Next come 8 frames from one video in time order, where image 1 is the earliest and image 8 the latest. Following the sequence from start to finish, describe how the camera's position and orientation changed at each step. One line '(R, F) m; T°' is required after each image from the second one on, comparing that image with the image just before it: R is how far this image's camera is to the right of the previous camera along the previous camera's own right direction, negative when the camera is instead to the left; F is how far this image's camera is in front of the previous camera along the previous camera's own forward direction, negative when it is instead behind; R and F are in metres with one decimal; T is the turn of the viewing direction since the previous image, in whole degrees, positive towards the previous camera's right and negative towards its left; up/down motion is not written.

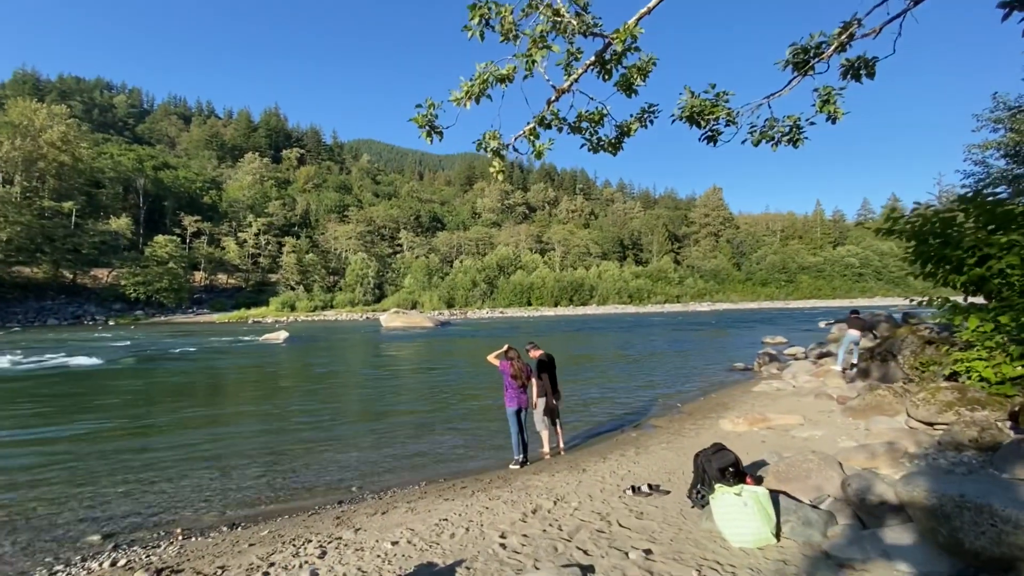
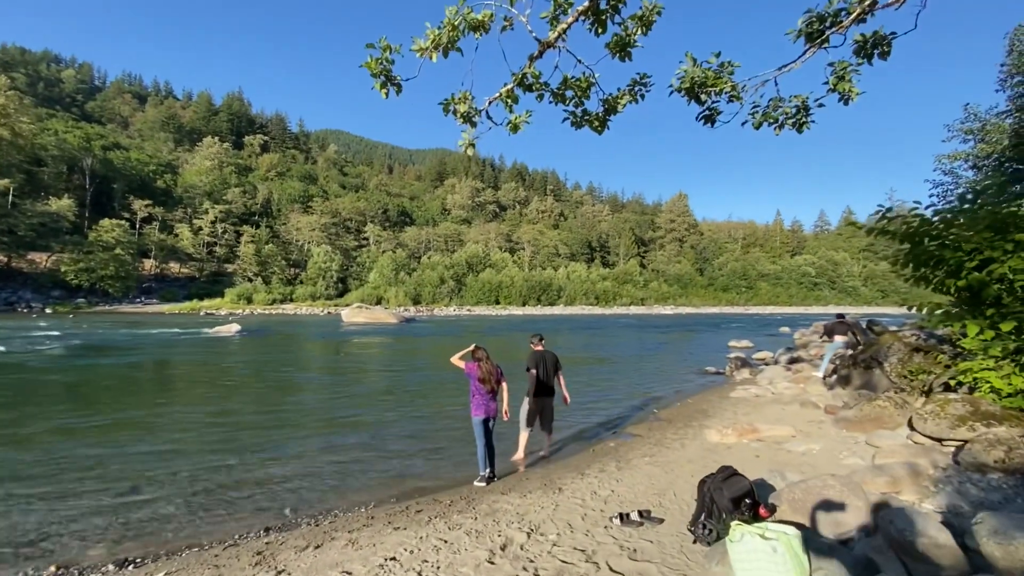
(0.0, +1.0) m; +4°
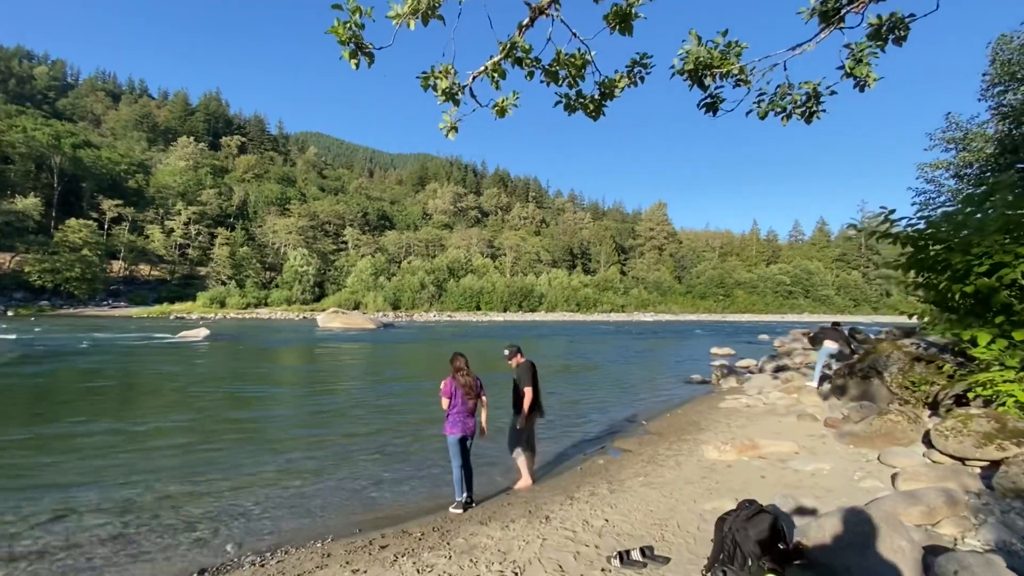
(0.0, +0.7) m; +2°
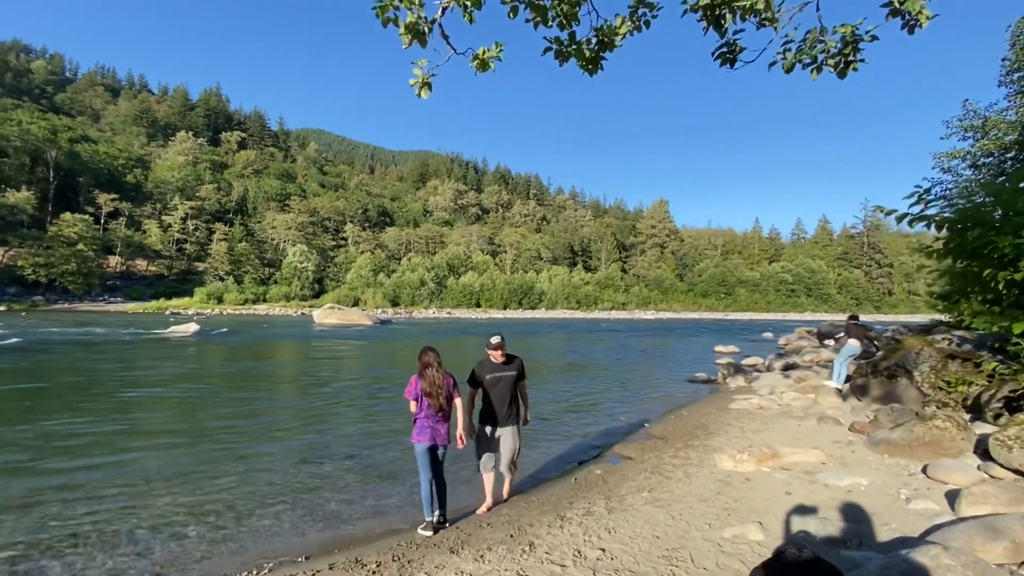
(+0.2, +0.9) m; 0°
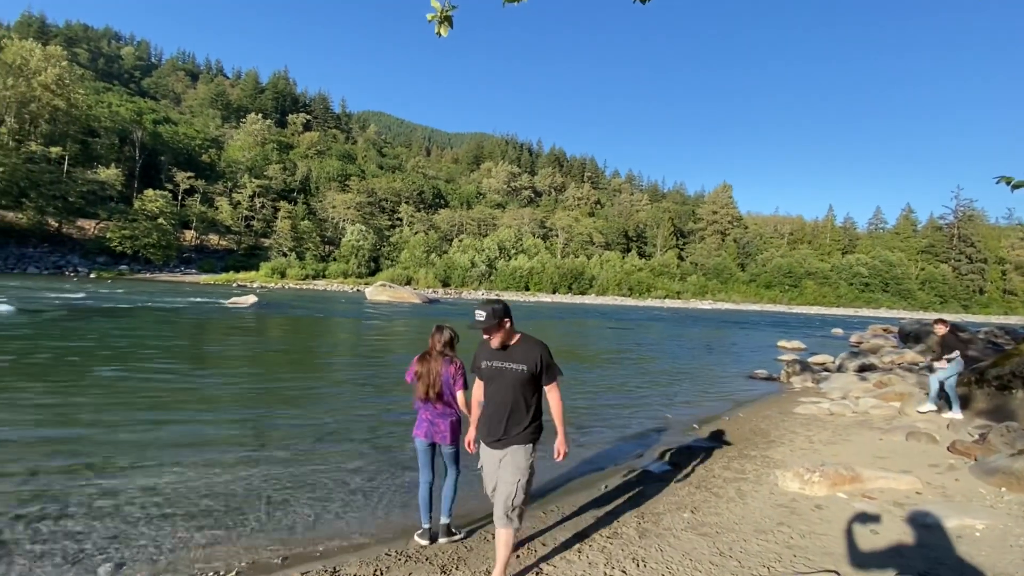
(+0.3, +0.8) m; -6°
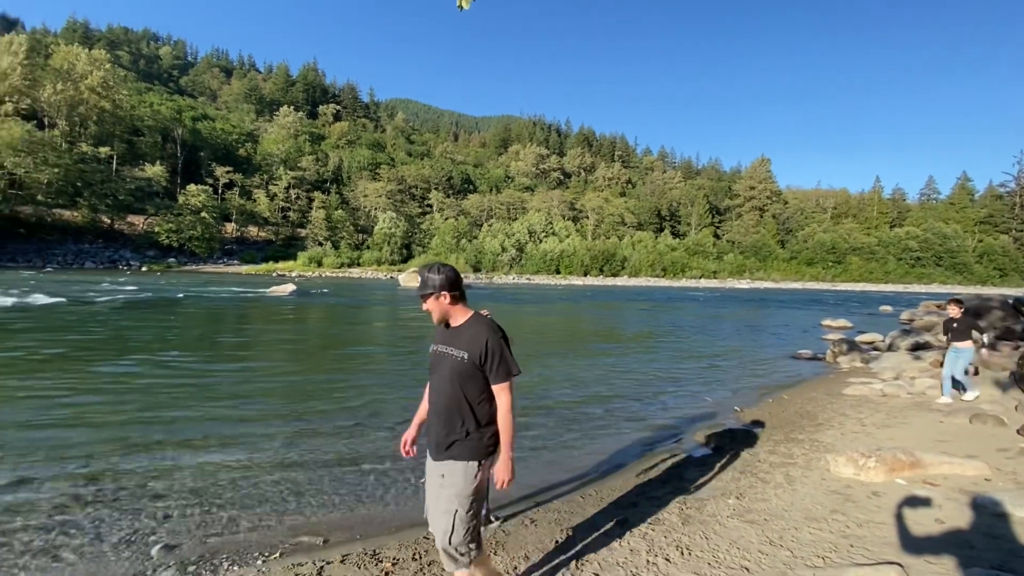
(0.0, +0.1) m; -4°
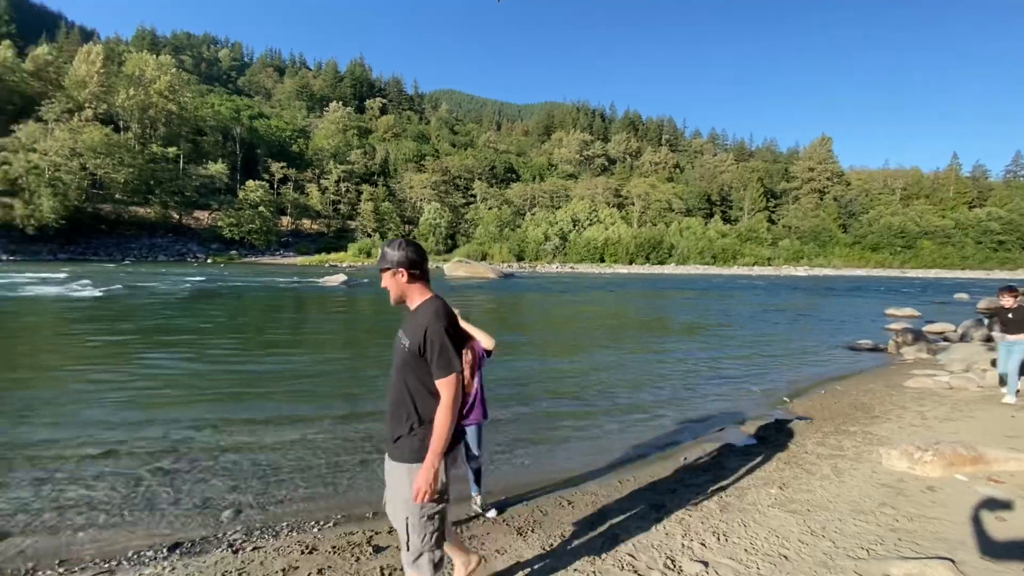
(+0.1, -0.1) m; -5°
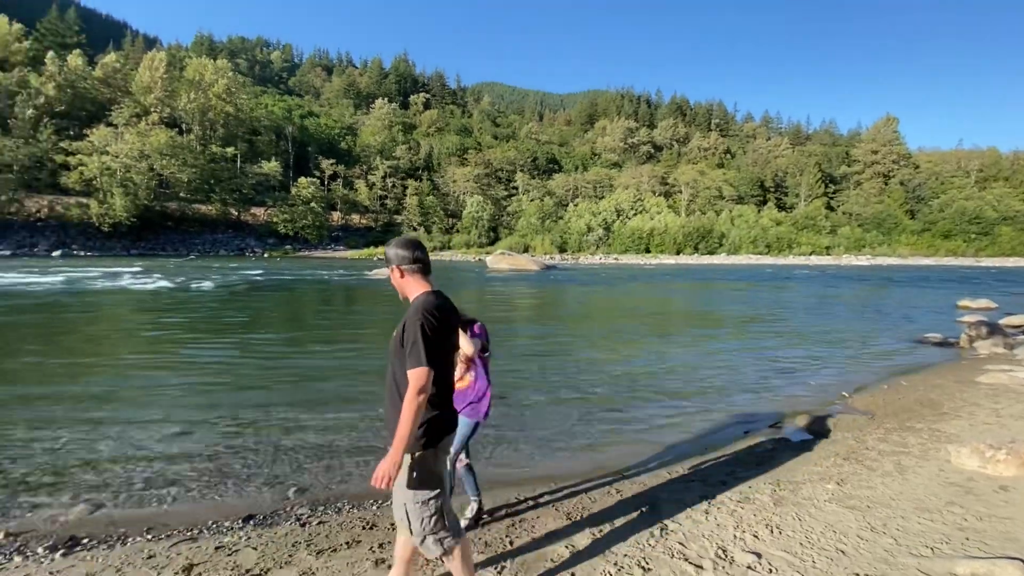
(-0.1, -0.1) m; -5°
